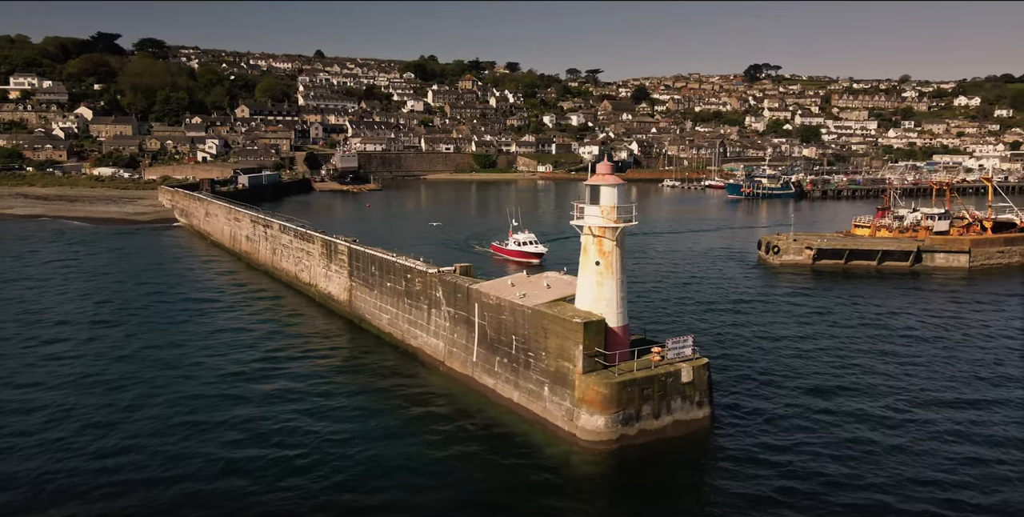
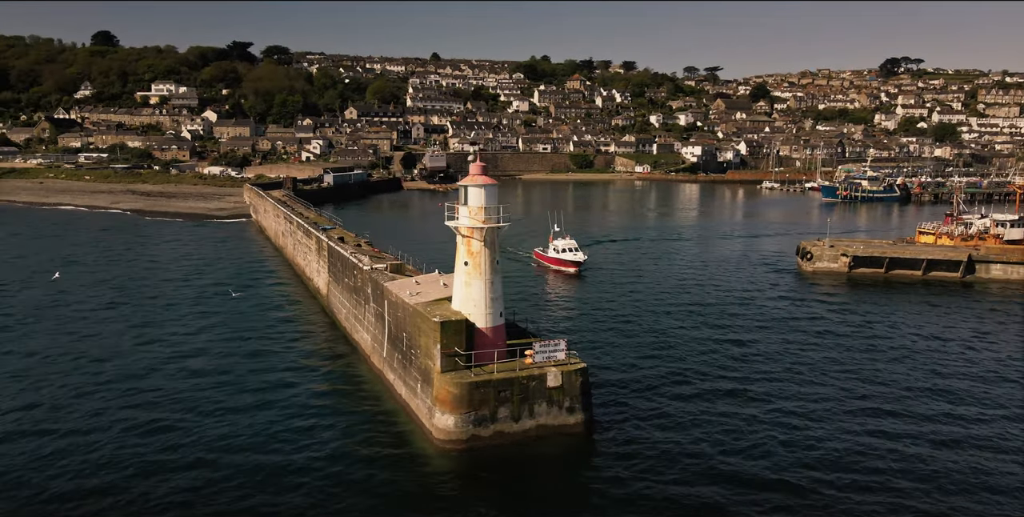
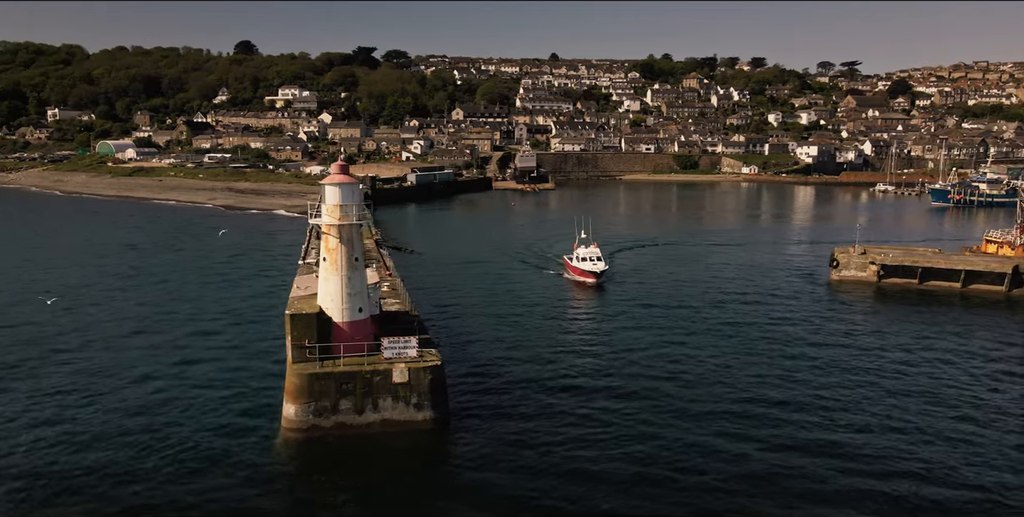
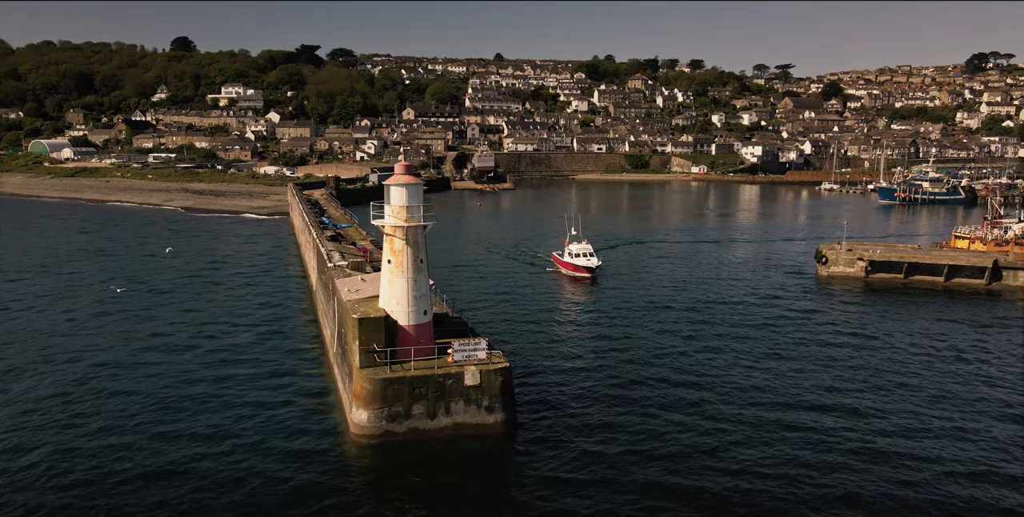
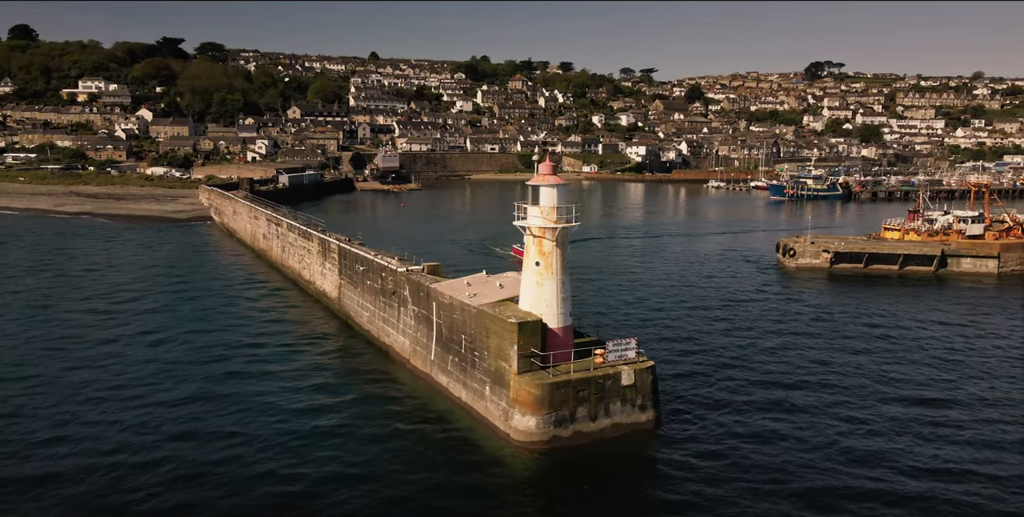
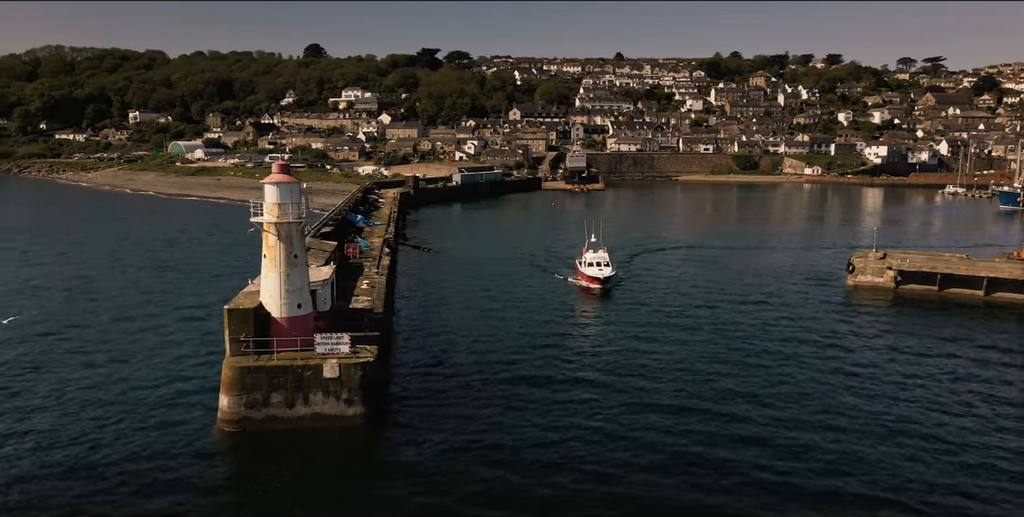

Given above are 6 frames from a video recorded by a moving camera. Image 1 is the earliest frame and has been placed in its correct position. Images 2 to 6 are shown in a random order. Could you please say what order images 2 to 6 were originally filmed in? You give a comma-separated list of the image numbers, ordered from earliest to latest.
5, 2, 4, 3, 6
